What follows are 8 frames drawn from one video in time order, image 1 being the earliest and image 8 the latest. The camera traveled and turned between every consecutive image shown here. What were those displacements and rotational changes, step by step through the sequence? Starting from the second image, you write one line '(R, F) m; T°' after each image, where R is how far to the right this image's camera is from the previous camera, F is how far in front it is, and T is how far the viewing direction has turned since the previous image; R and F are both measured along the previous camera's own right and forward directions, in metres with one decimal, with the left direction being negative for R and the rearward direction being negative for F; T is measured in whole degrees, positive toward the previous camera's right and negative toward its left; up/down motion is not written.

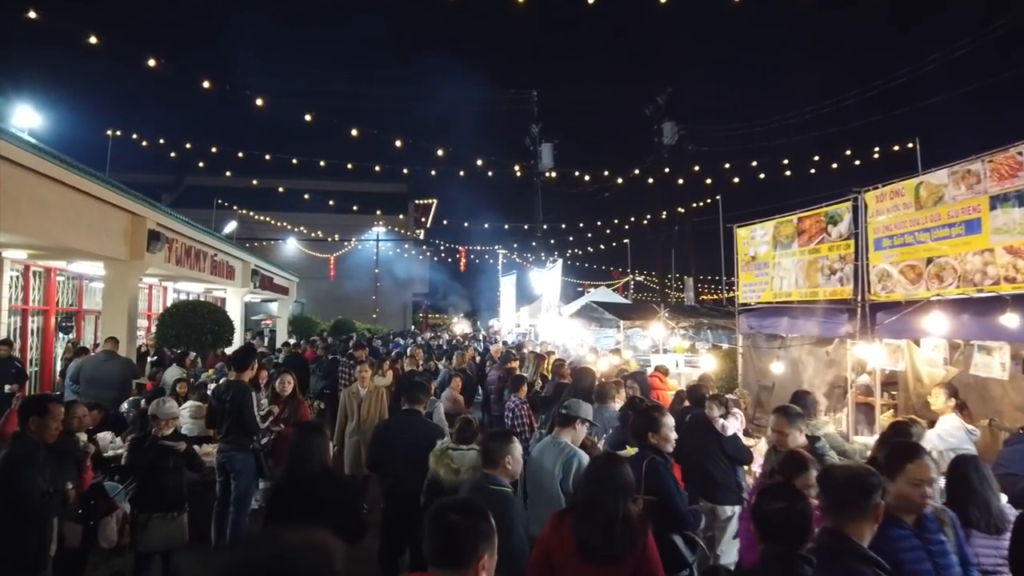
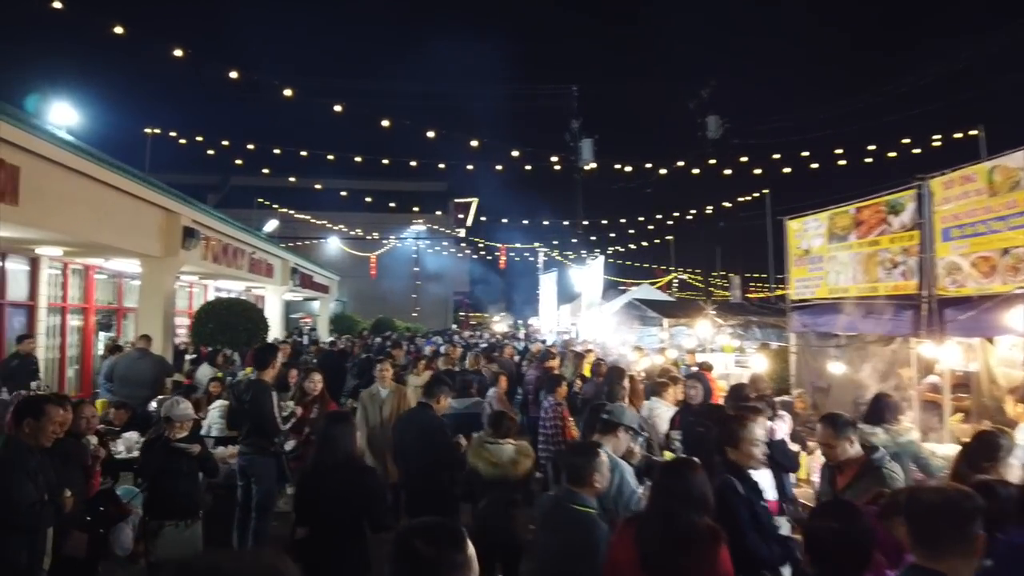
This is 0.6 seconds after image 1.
(0.0, +0.4) m; -3°
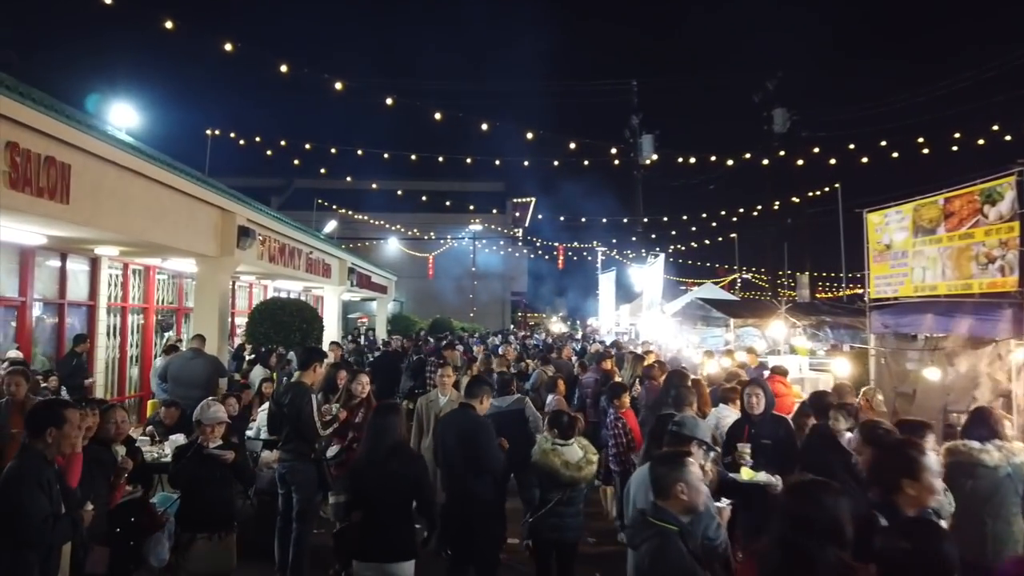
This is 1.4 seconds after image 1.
(0.0, +0.4) m; -4°
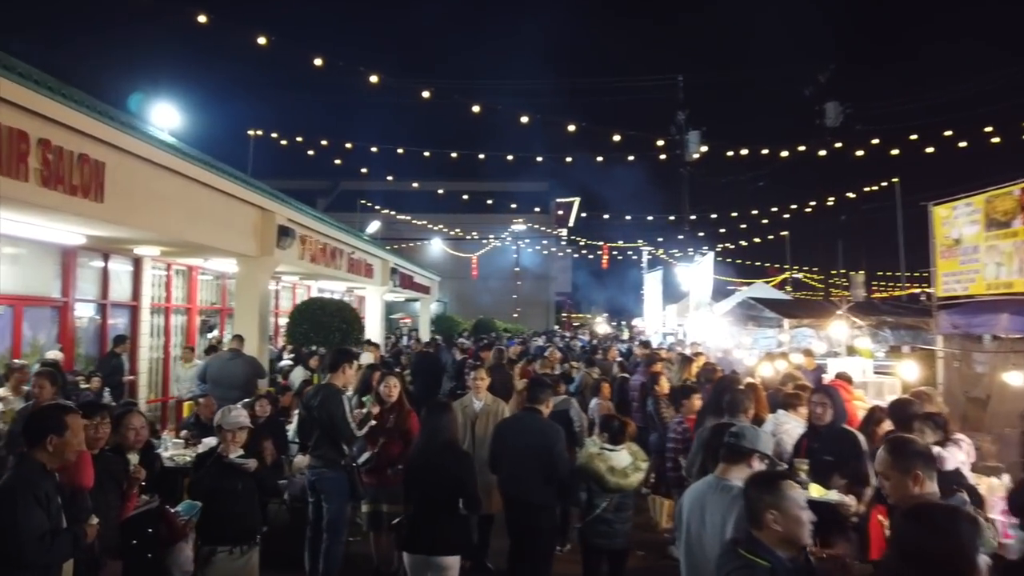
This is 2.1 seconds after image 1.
(0.0, +0.3) m; -3°
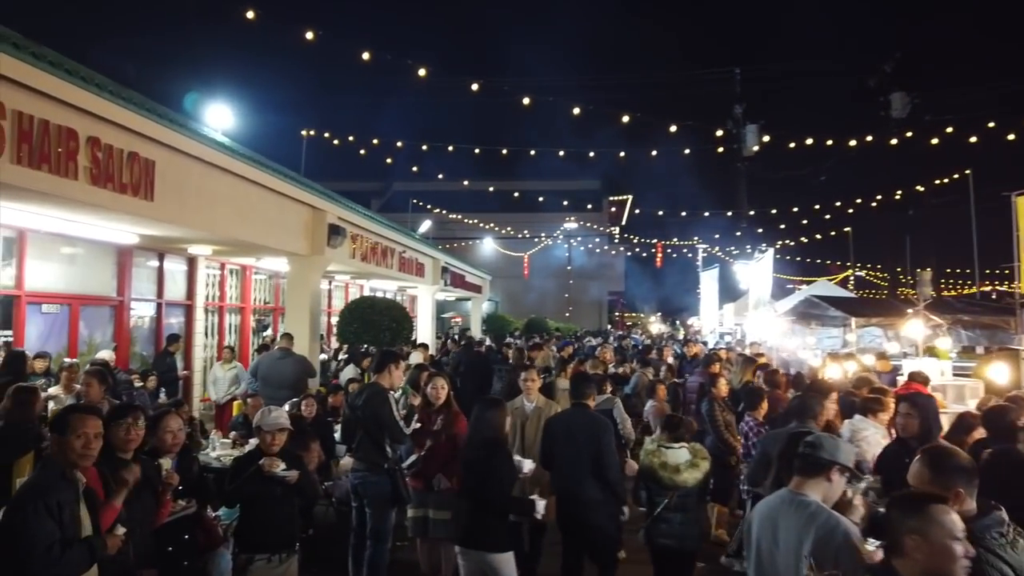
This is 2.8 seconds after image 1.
(0.0, +0.3) m; -4°
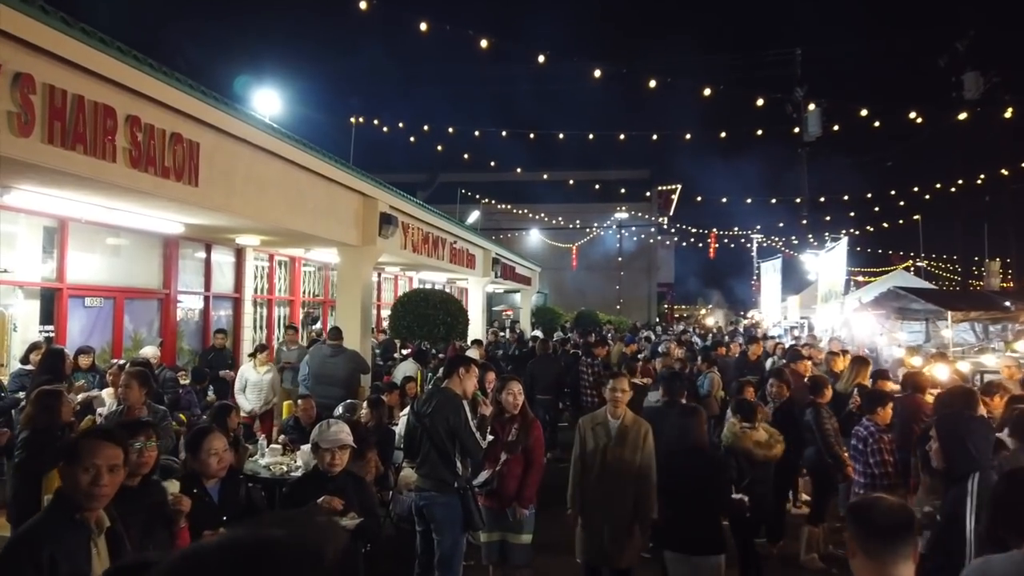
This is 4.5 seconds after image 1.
(-0.3, +0.7) m; -3°
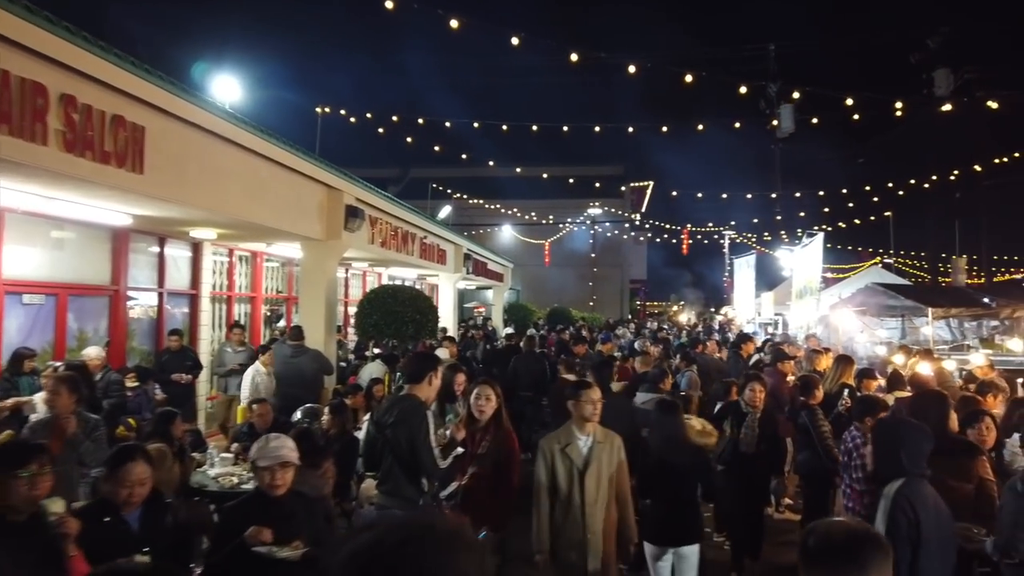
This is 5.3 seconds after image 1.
(0.0, +0.4) m; +2°
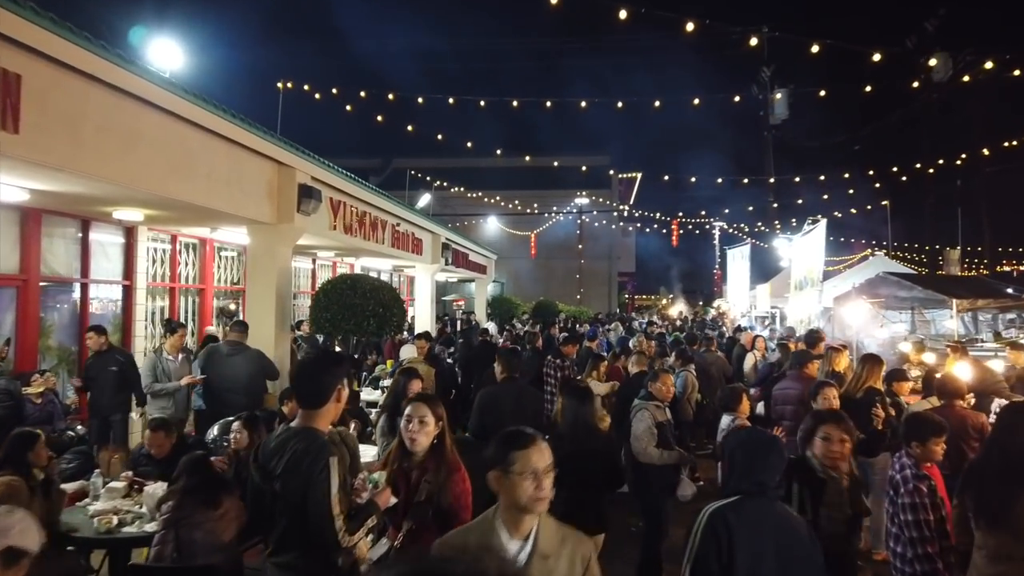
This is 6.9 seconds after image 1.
(+0.2, +1.1) m; +1°
